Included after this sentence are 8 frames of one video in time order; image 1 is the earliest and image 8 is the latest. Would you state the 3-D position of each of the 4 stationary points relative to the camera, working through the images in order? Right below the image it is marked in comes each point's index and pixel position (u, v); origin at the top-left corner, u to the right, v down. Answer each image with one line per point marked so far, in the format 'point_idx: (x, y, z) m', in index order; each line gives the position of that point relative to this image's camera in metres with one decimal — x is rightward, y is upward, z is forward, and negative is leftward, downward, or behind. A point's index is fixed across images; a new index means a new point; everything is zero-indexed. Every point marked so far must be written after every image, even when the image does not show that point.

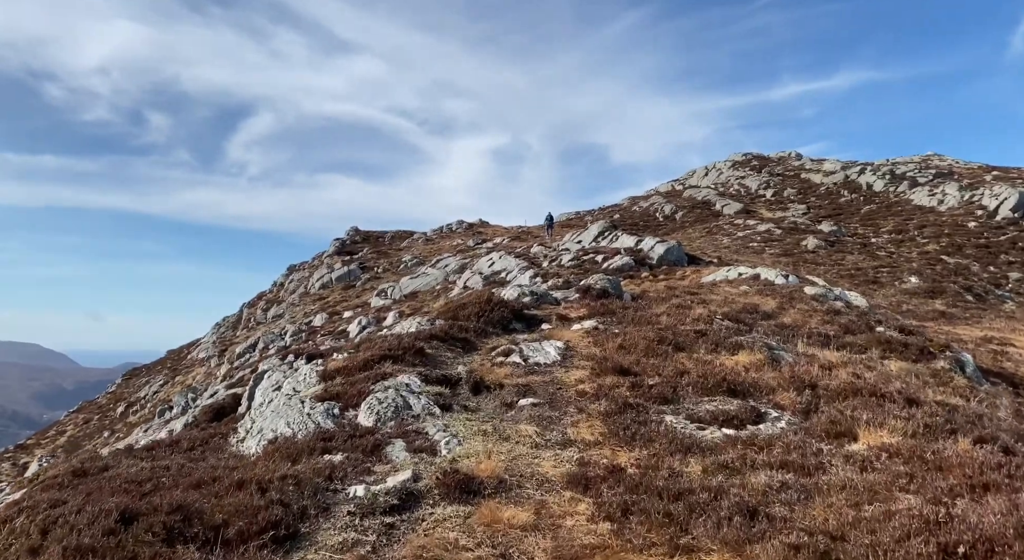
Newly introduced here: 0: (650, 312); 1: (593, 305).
0: (+3.1, -0.7, +16.6) m
1: (+2.0, -0.6, +18.8) m
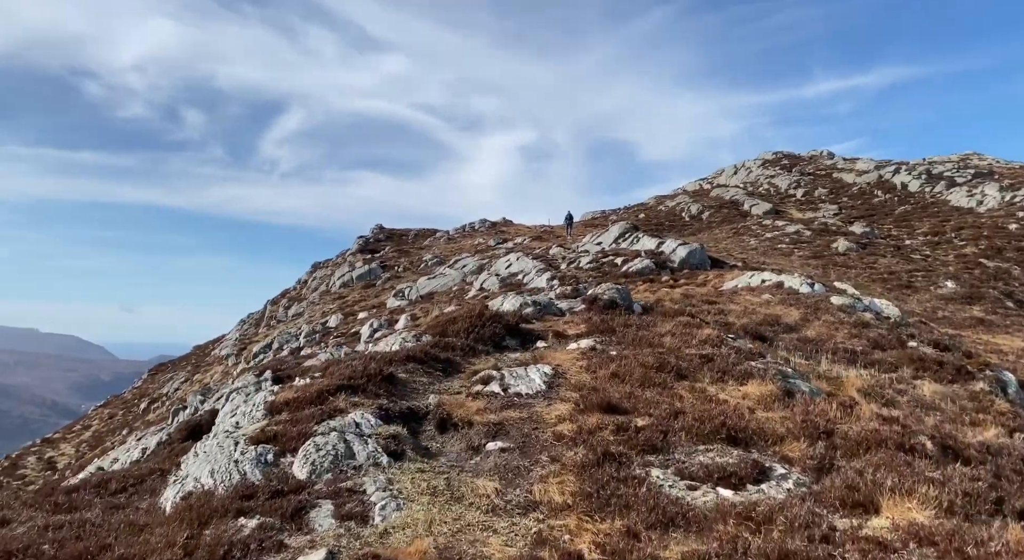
0: (+2.9, -1.0, +15.1) m
1: (+1.9, -0.9, +17.3) m
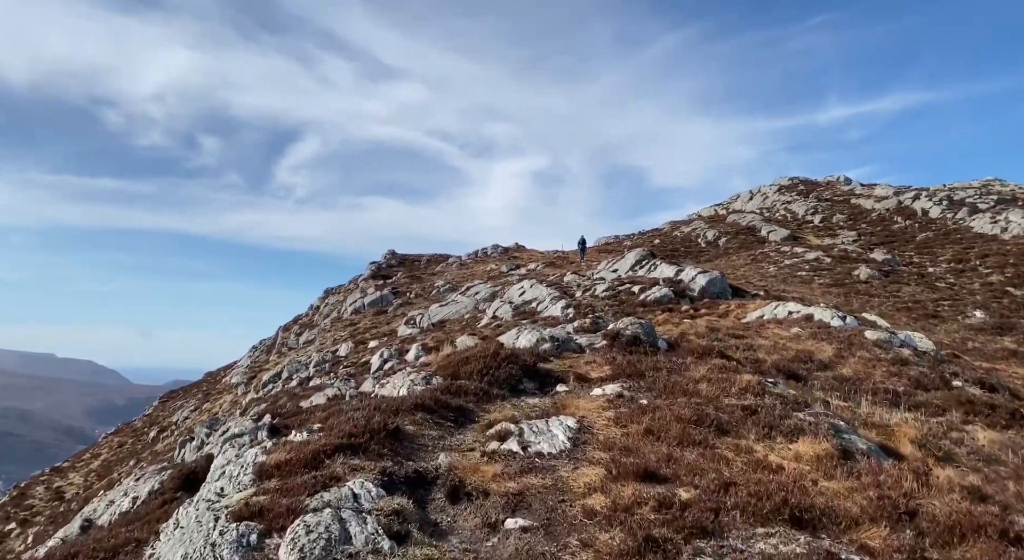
0: (+3.3, -1.8, +13.8) m
1: (+2.3, -1.7, +16.0) m
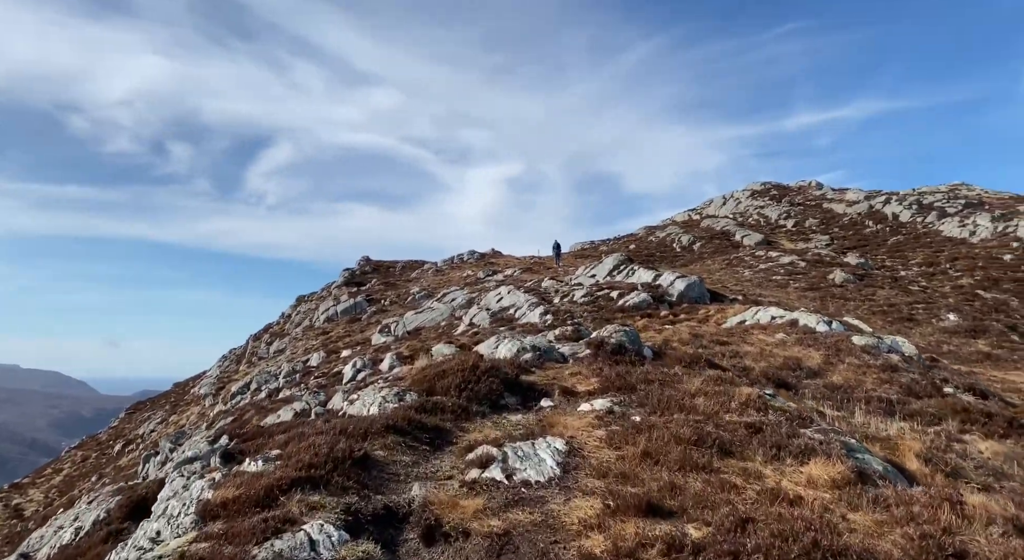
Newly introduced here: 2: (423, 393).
0: (+2.9, -1.9, +12.8) m
1: (+1.9, -1.9, +15.0) m
2: (-1.7, -2.1, +14.1) m
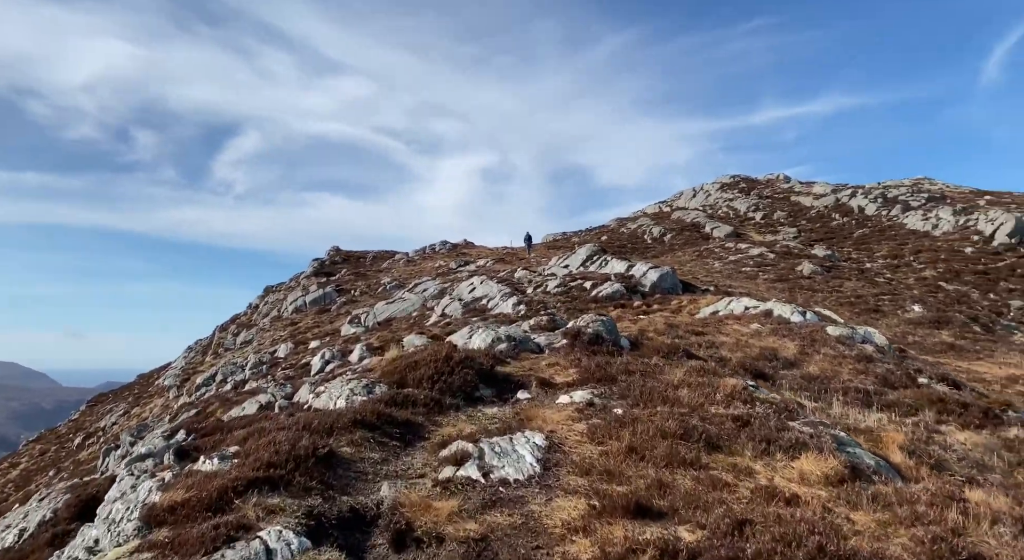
0: (+2.5, -1.7, +12.3) m
1: (+1.4, -1.6, +14.4) m
2: (-2.2, -1.9, +13.5) m
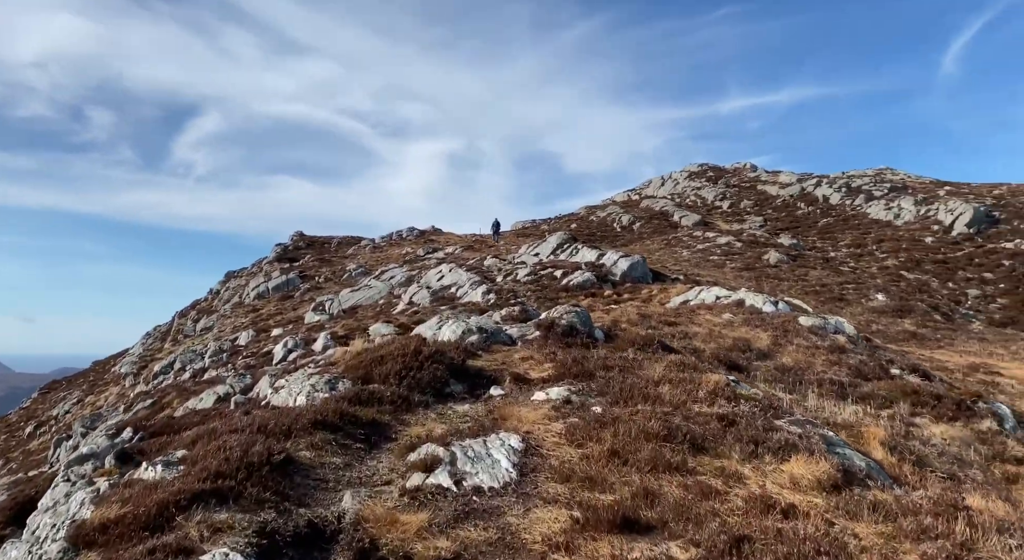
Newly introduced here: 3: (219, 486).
0: (+2.1, -1.5, +11.7) m
1: (+0.9, -1.4, +13.8) m
2: (-2.6, -1.7, +12.7) m
3: (-3.0, -2.1, +7.6) m
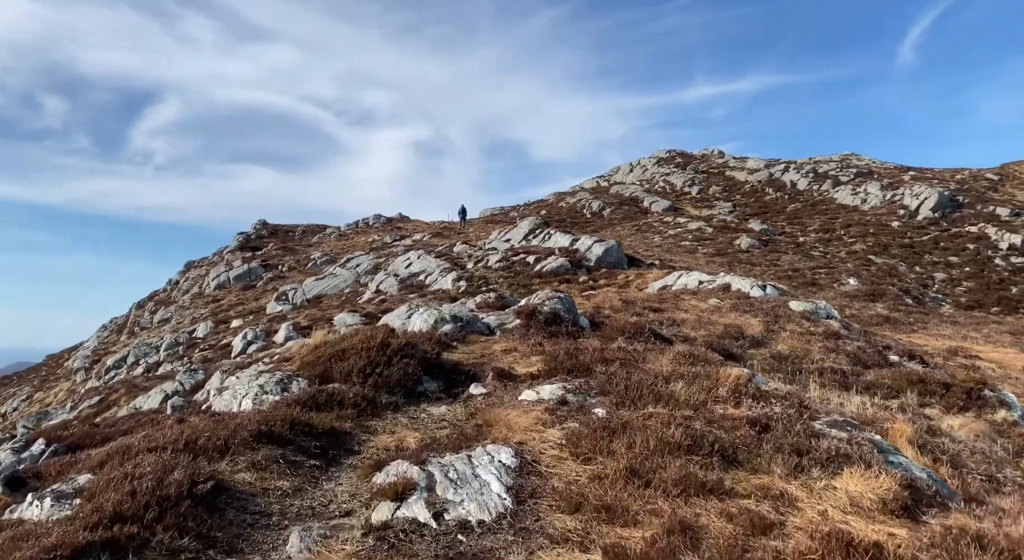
0: (+1.9, -1.2, +10.1) m
1: (+0.6, -1.1, +12.2) m
2: (-2.9, -1.4, +10.9) m
3: (-3.0, -1.9, +5.8) m
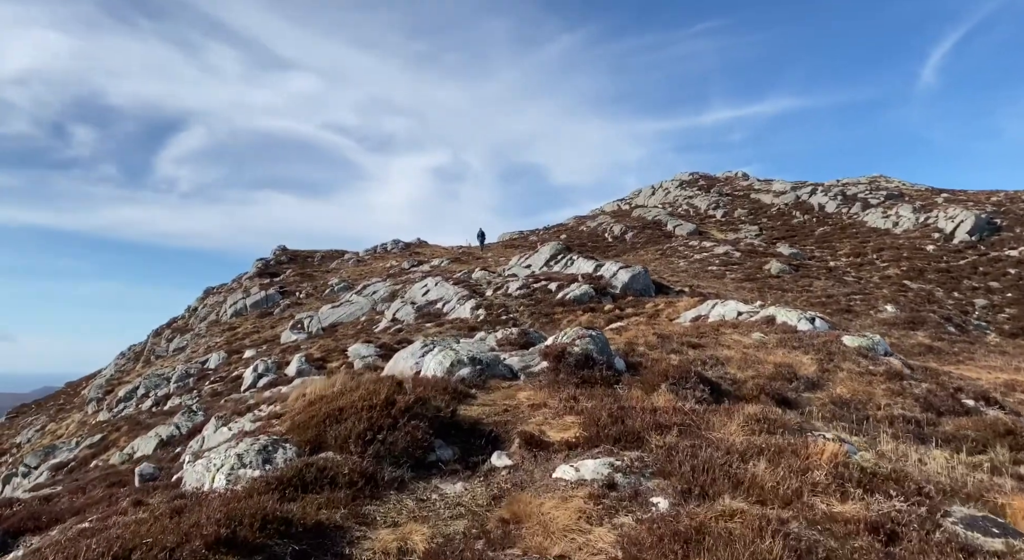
0: (+2.2, -1.7, +8.1) m
1: (+1.0, -1.7, +10.2) m
2: (-2.5, -2.0, +9.0) m
3: (-2.8, -2.3, +3.9) m
